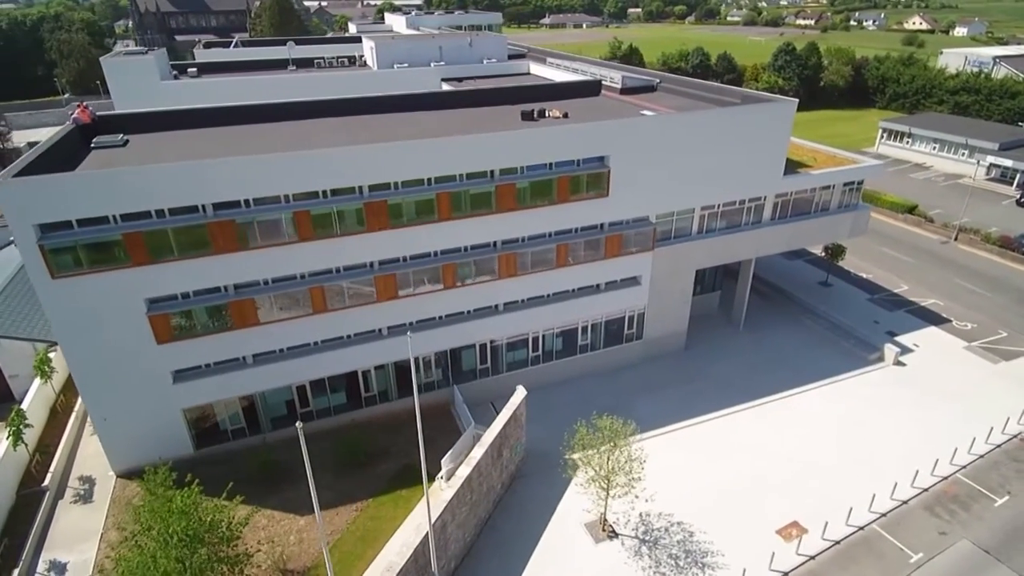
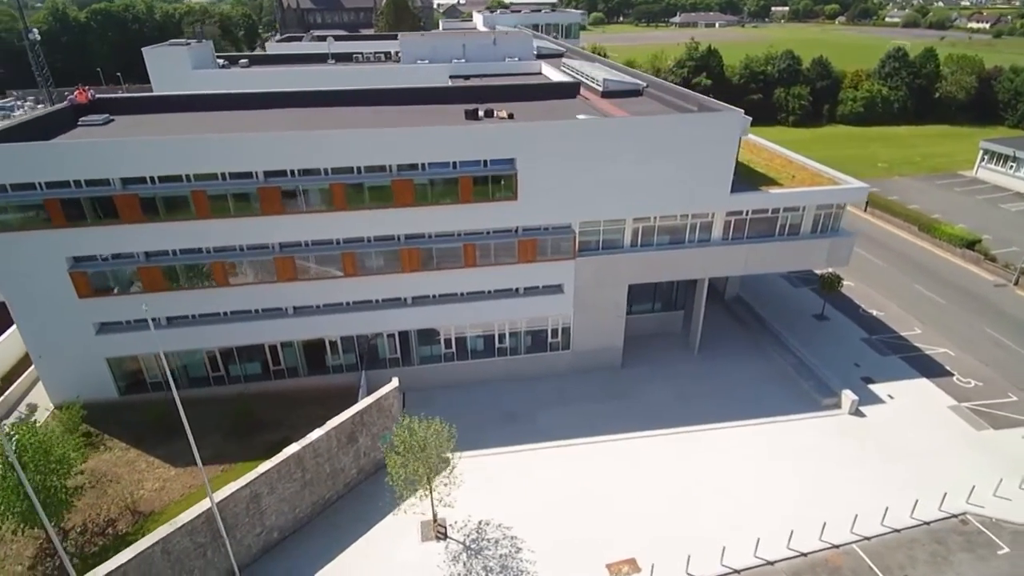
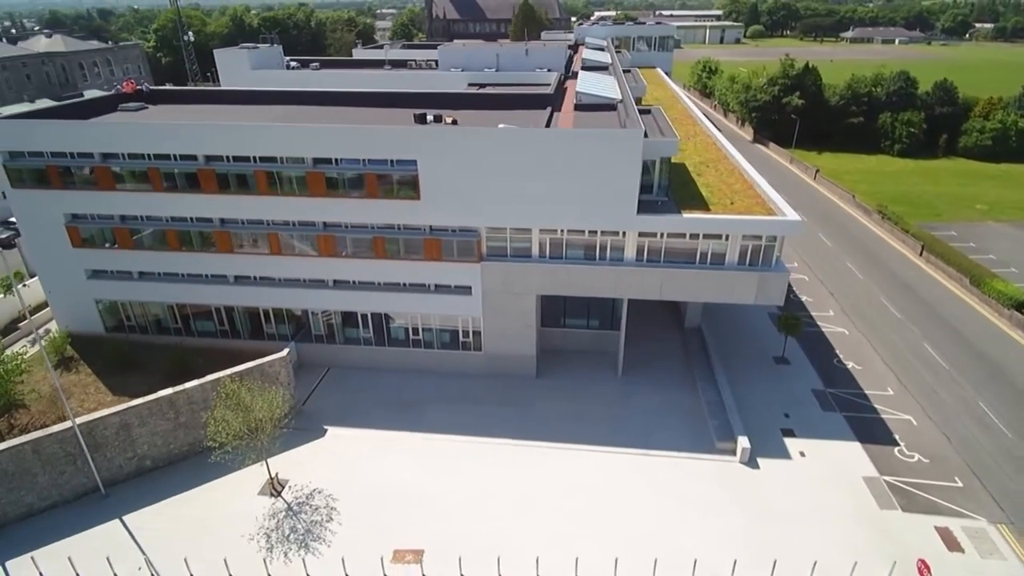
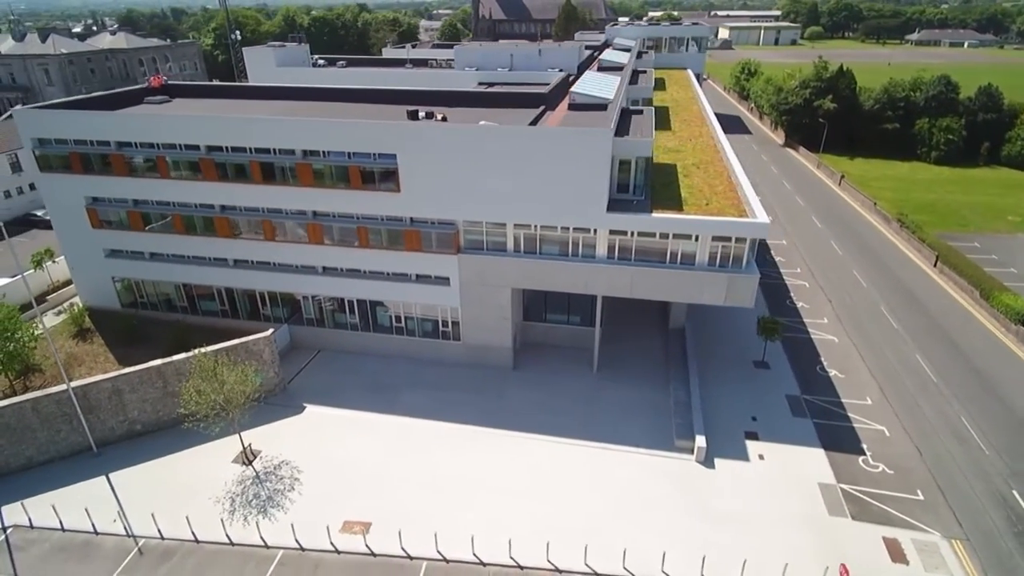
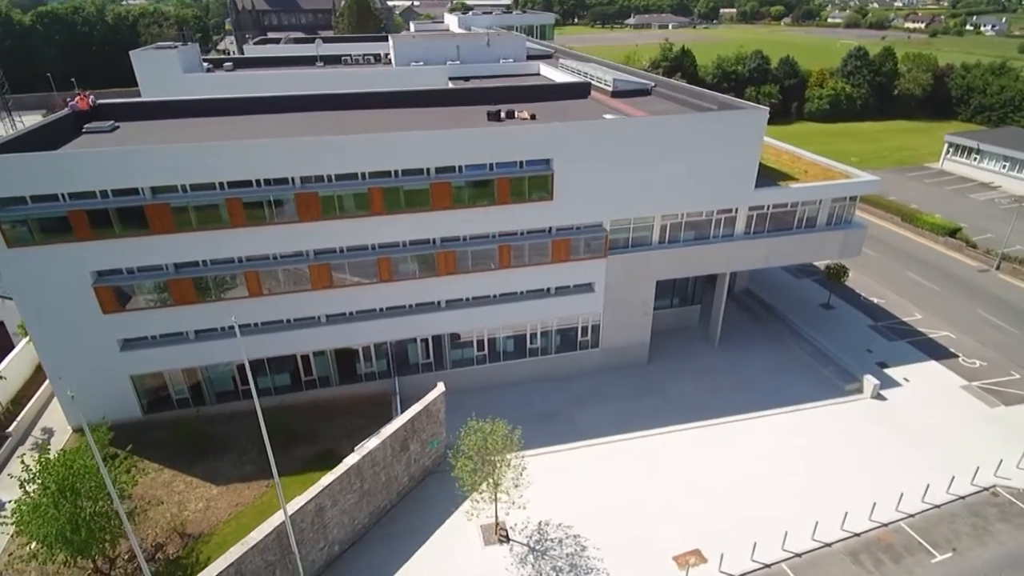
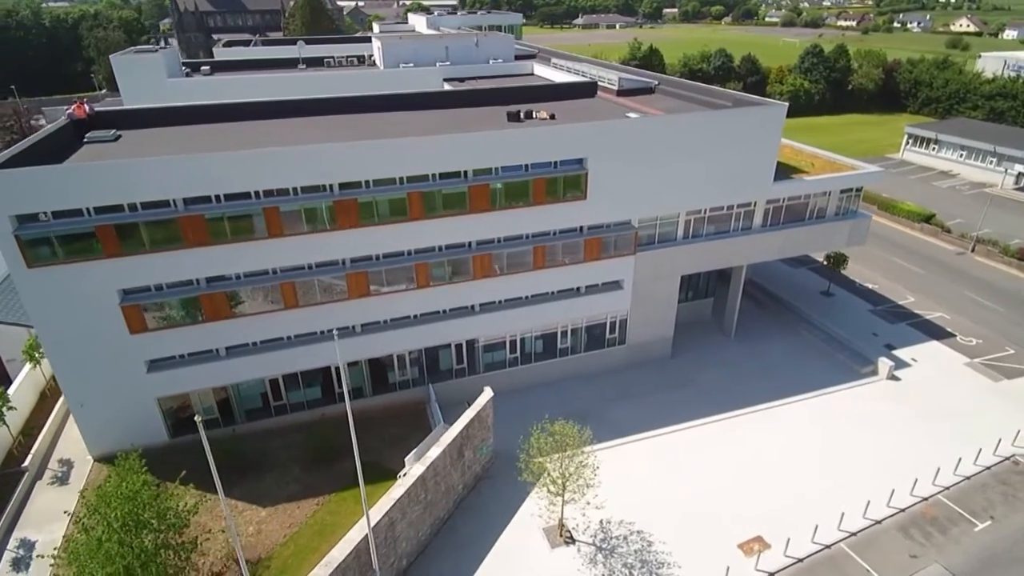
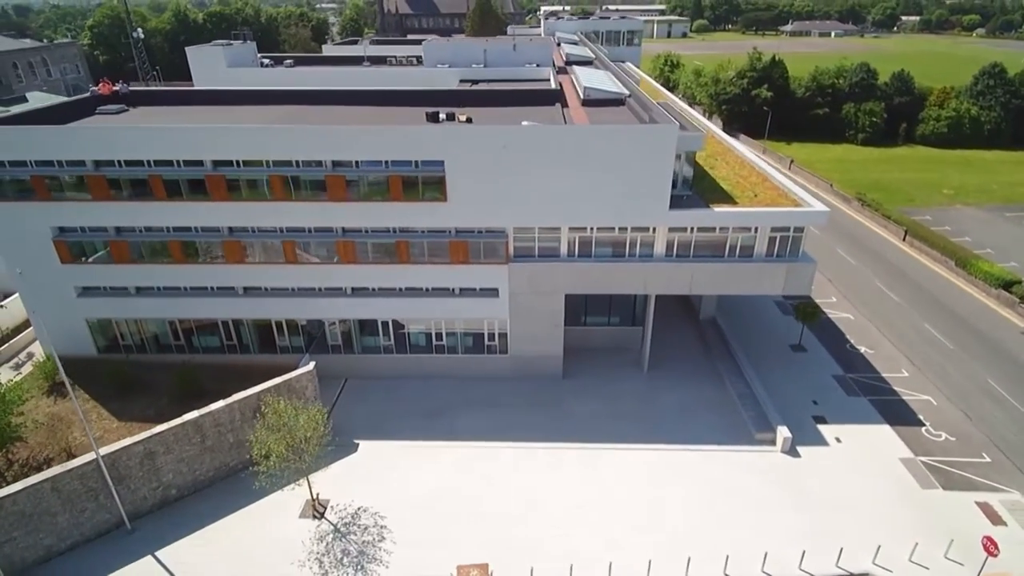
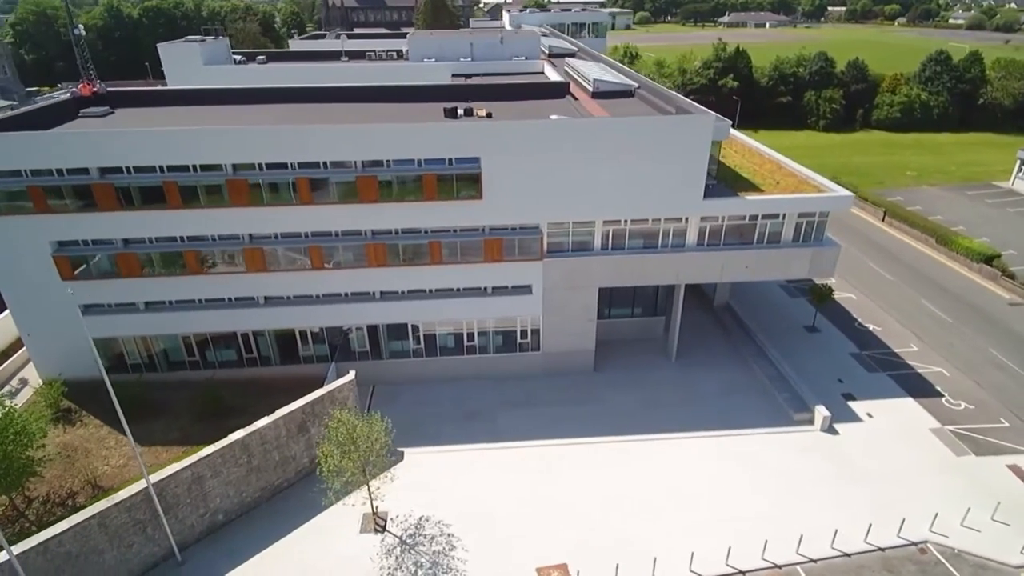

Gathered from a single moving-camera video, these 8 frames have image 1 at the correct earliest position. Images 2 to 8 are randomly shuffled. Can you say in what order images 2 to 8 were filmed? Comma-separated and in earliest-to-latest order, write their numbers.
6, 5, 2, 8, 7, 3, 4
